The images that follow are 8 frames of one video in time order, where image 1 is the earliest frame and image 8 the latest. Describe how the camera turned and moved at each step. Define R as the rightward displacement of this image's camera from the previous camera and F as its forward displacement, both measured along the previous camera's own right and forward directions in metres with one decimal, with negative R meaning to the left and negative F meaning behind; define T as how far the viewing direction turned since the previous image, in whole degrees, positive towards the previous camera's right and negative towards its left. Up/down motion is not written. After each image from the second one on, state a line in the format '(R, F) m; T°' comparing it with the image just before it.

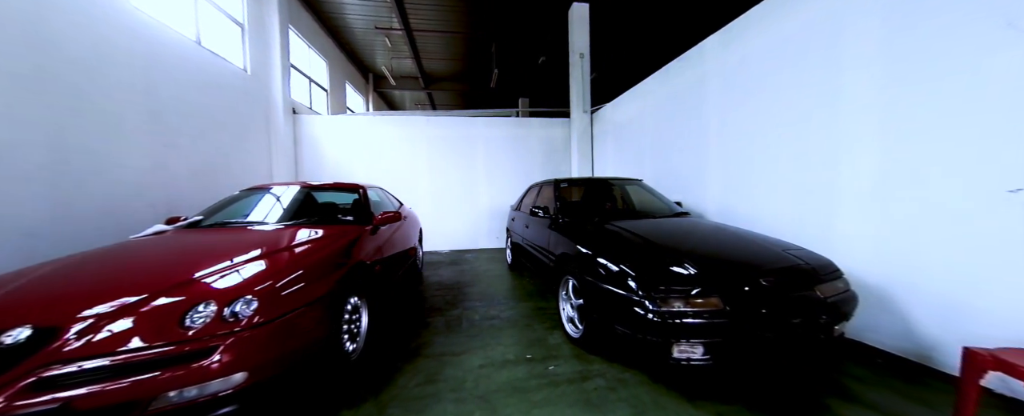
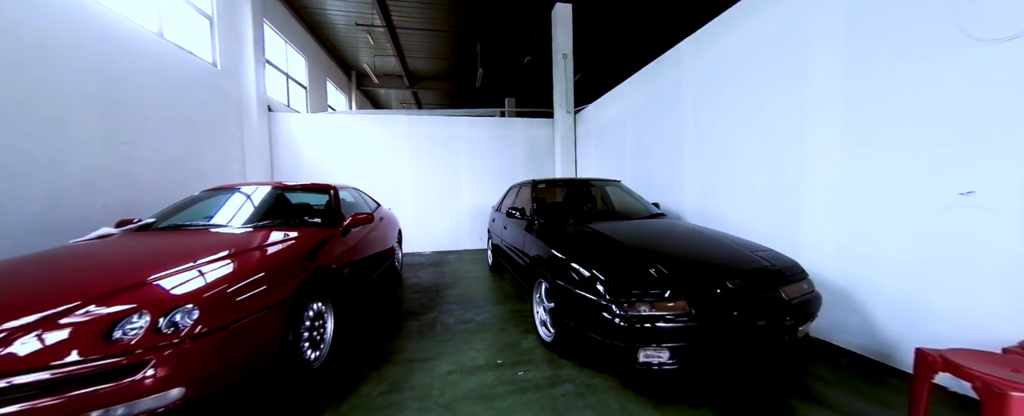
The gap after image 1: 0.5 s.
(+0.1, 0.0) m; +2°
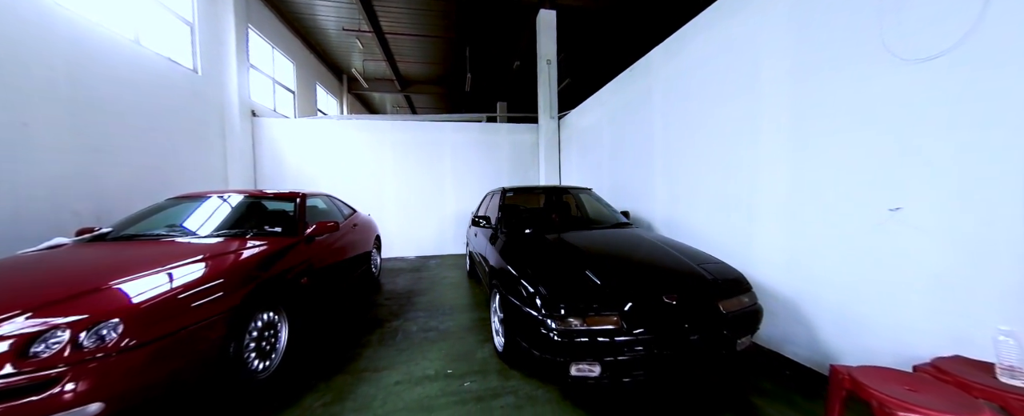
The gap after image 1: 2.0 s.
(+0.3, 0.0) m; 0°
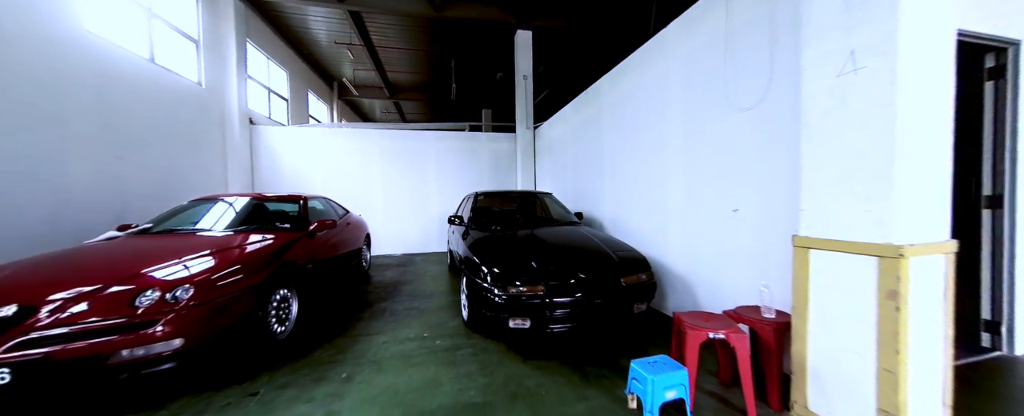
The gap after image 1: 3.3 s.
(+0.2, -0.6) m; +2°
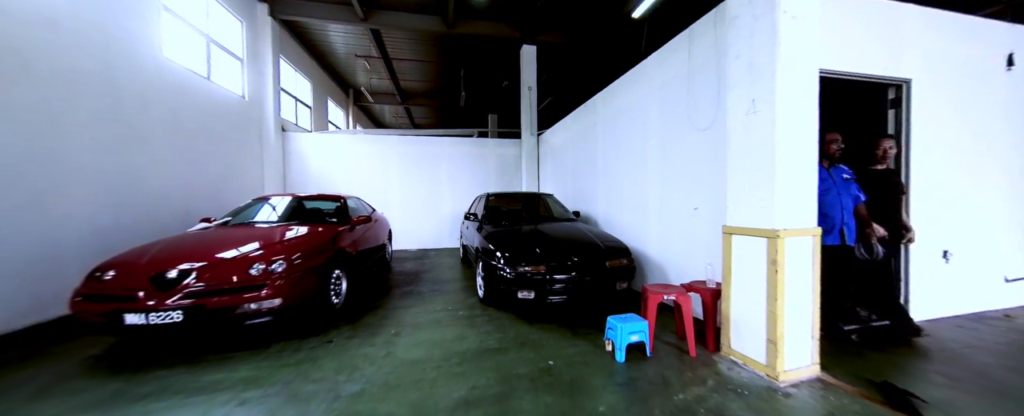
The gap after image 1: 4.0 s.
(0.0, -0.6) m; -1°
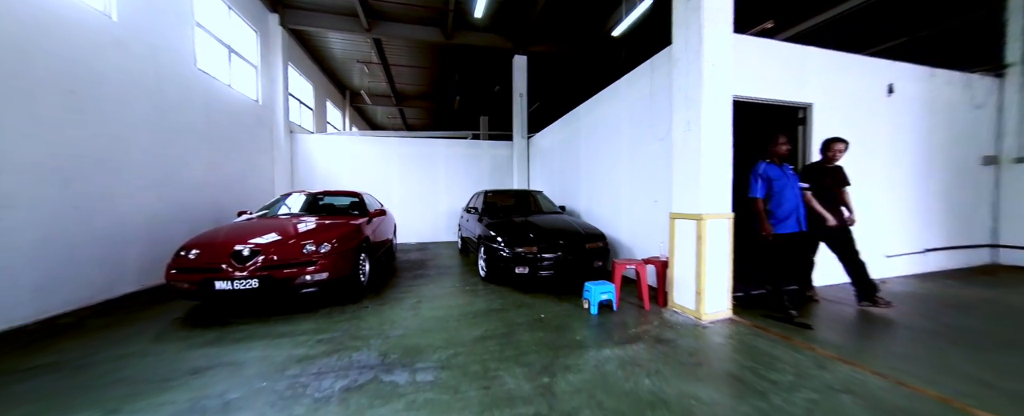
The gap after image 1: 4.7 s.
(-0.1, -0.6) m; +2°
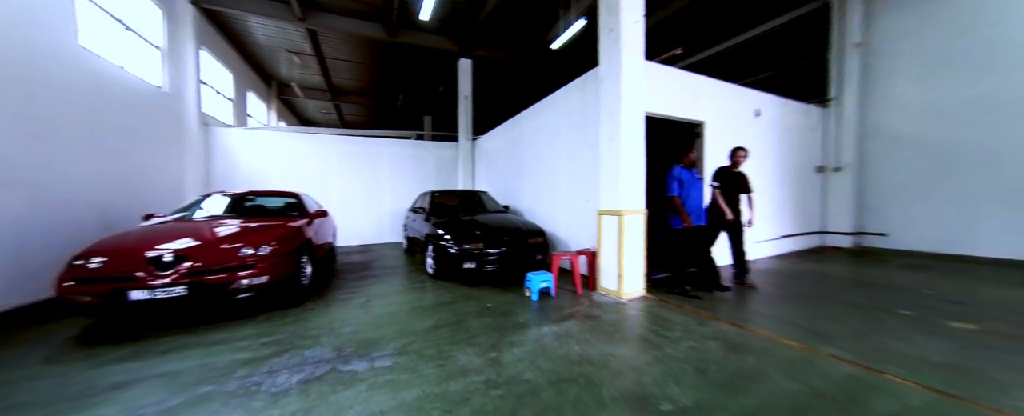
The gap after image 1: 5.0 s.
(0.0, -0.2) m; +10°
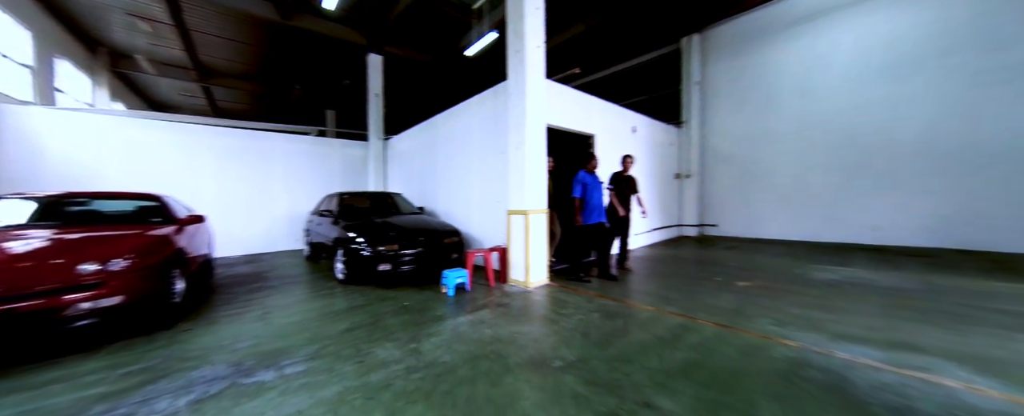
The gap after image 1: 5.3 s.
(0.0, -0.2) m; +16°
